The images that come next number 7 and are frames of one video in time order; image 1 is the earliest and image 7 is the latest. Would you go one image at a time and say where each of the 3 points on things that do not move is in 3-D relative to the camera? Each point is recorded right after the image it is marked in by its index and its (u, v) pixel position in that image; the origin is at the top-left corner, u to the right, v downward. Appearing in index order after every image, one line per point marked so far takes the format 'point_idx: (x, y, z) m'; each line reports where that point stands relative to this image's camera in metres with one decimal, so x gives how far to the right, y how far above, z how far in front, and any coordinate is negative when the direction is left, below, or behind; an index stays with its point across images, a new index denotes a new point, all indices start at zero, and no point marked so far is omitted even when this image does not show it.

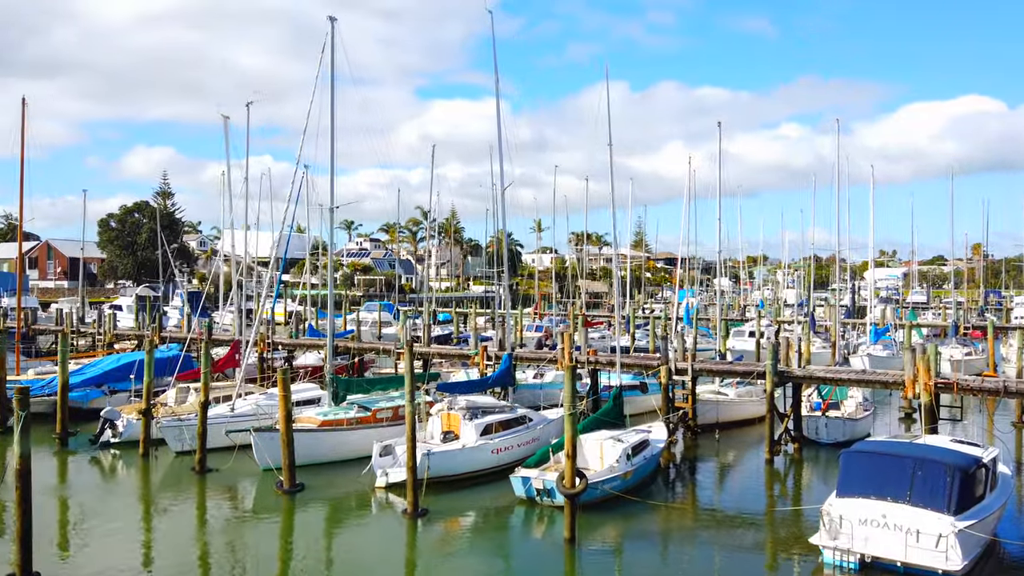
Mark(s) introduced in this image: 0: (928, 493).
0: (+8.2, -4.1, +15.0) m
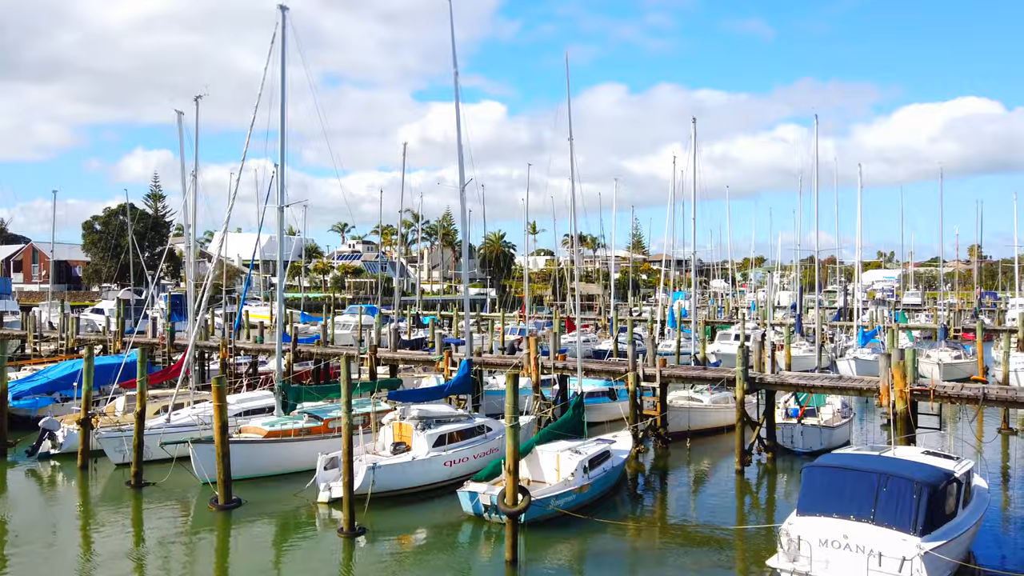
0: (+7.0, -4.1, +13.9) m
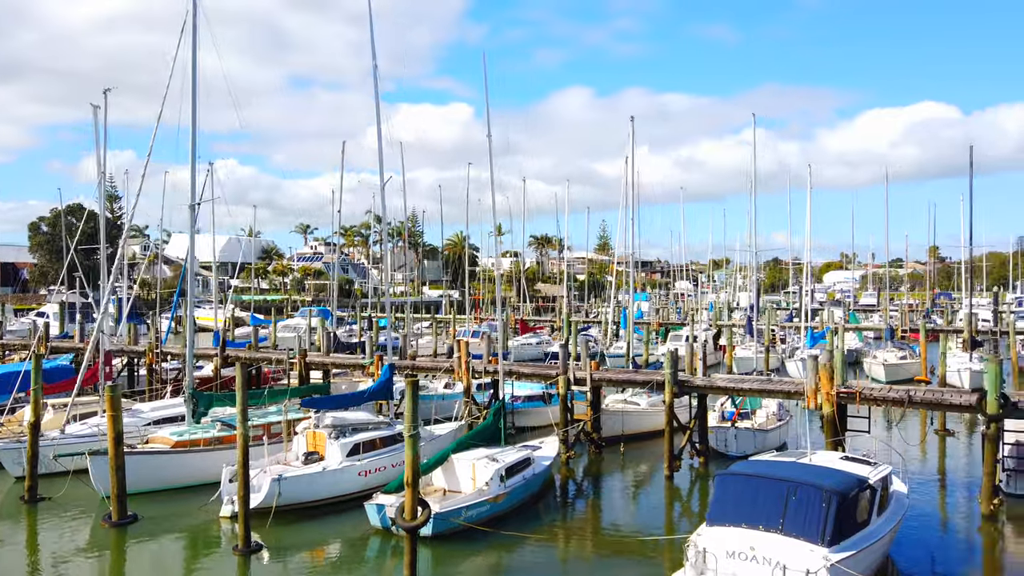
0: (+5.1, -4.1, +13.4) m
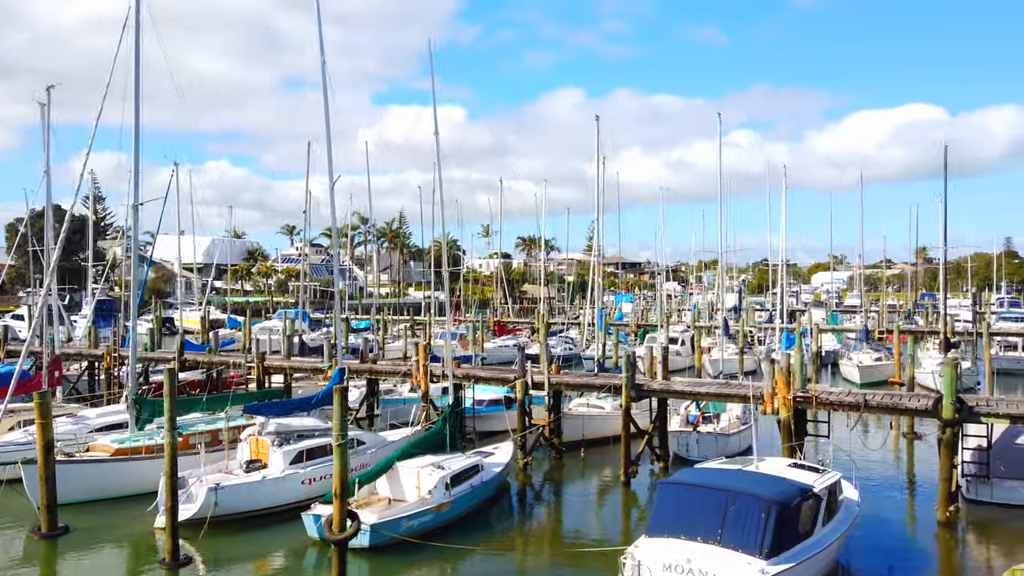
0: (+3.9, -4.2, +13.0) m
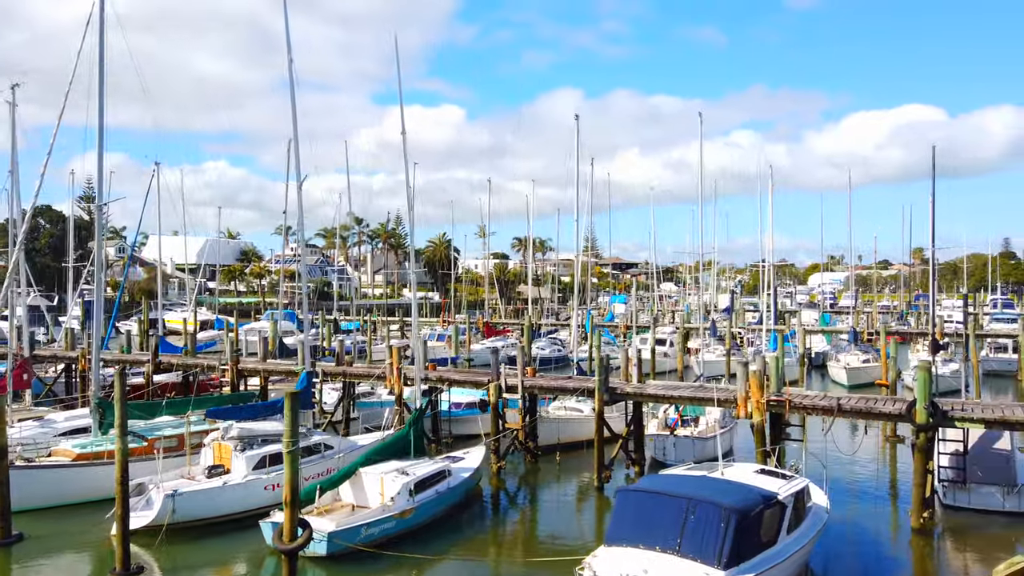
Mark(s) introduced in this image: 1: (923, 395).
0: (+3.1, -4.2, +12.6) m
1: (+9.6, -2.5, +17.8) m
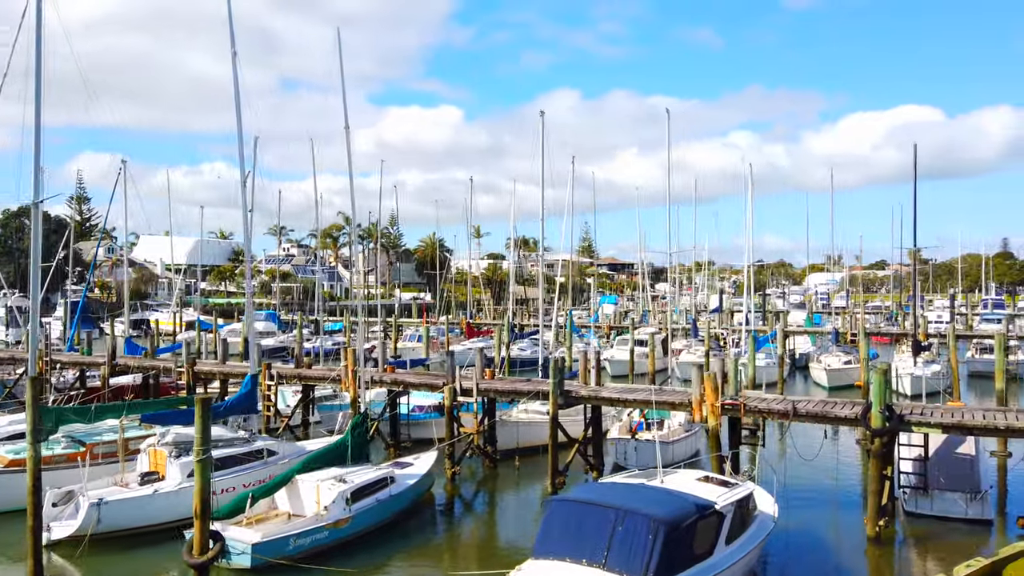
0: (+1.8, -4.2, +12.0) m
1: (+8.3, -2.5, +17.1) m
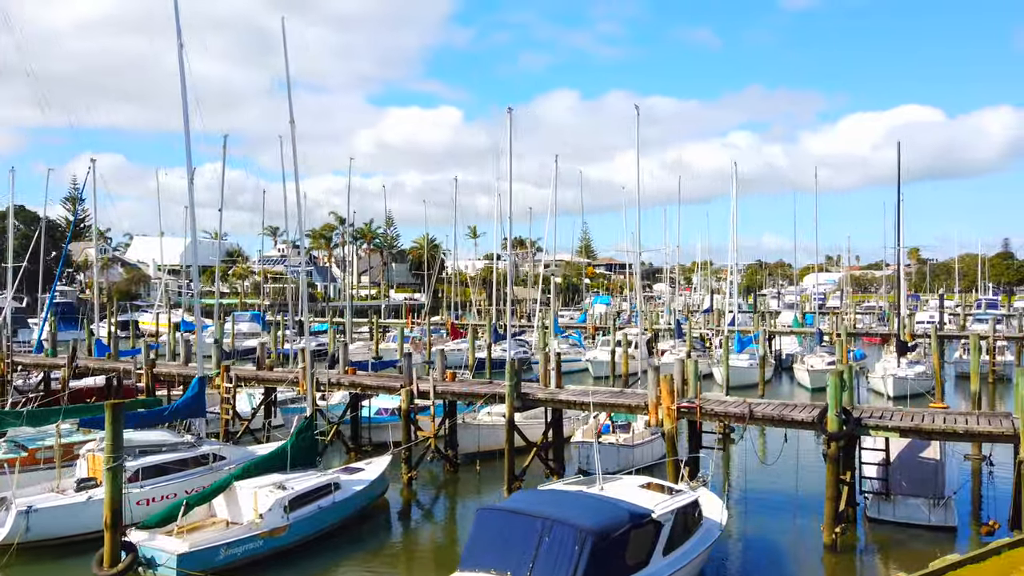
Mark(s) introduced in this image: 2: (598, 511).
0: (+0.6, -4.2, +11.4) m
1: (+7.1, -2.5, +16.6) m
2: (+1.4, -3.6, +12.1) m
